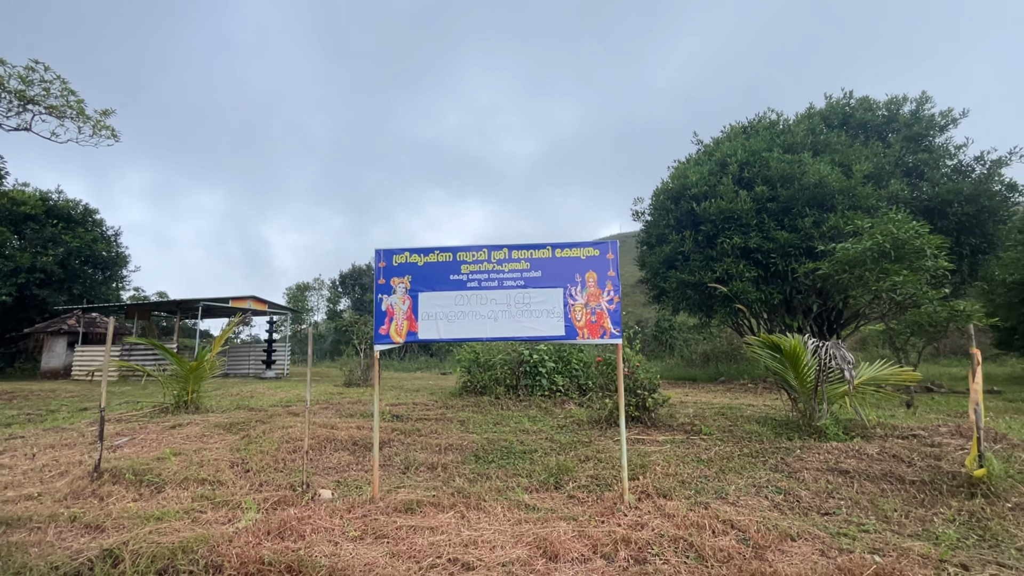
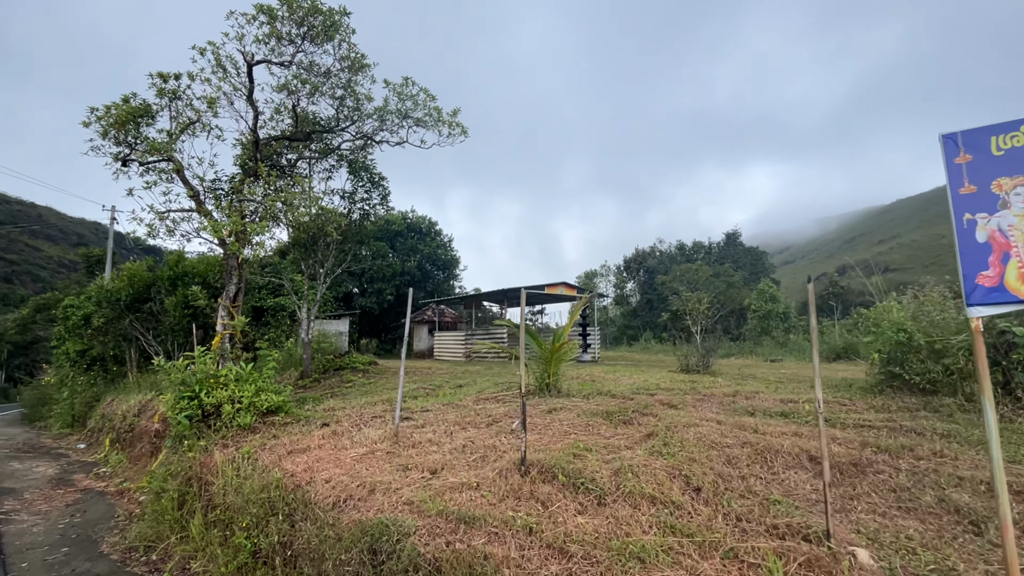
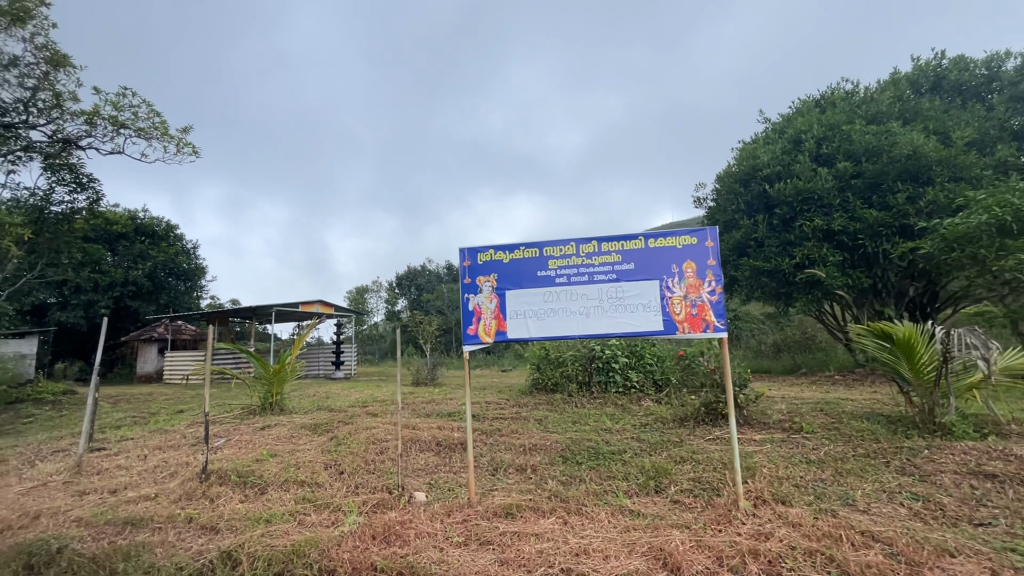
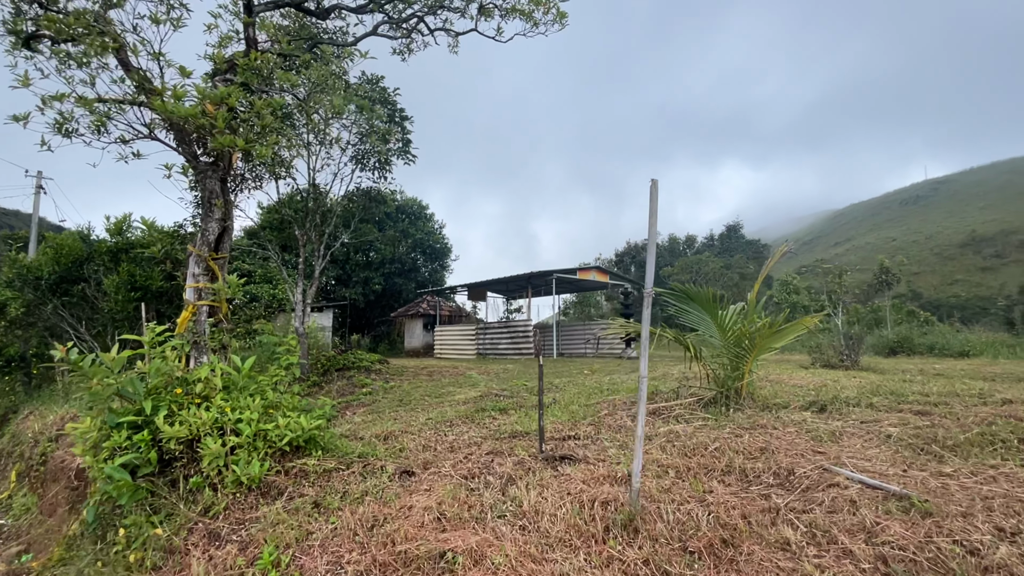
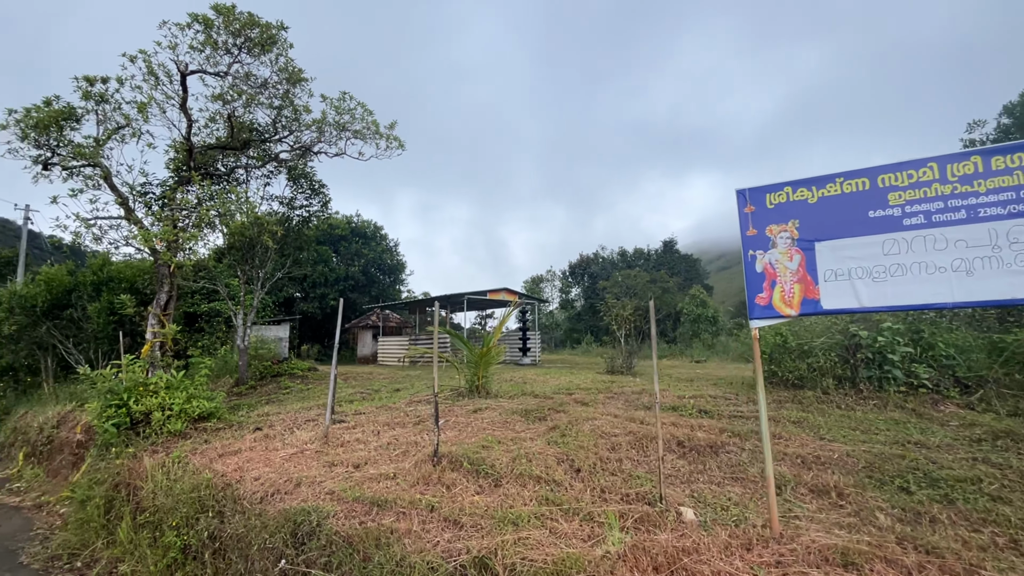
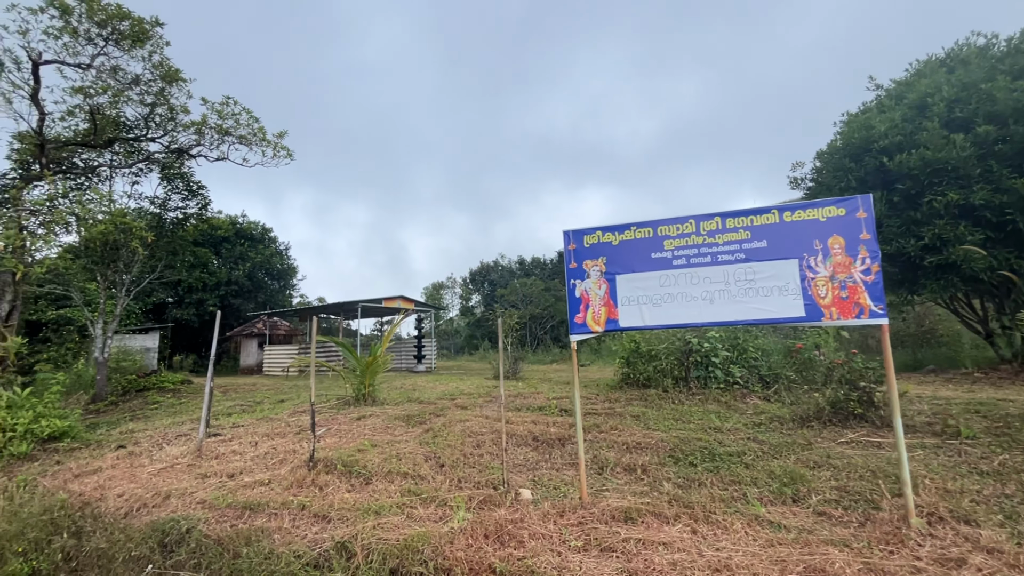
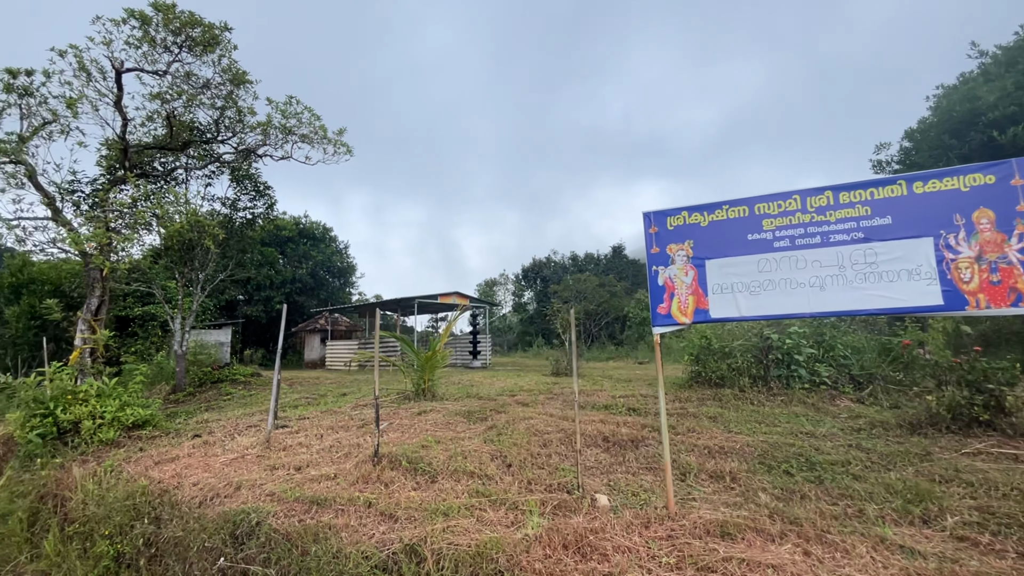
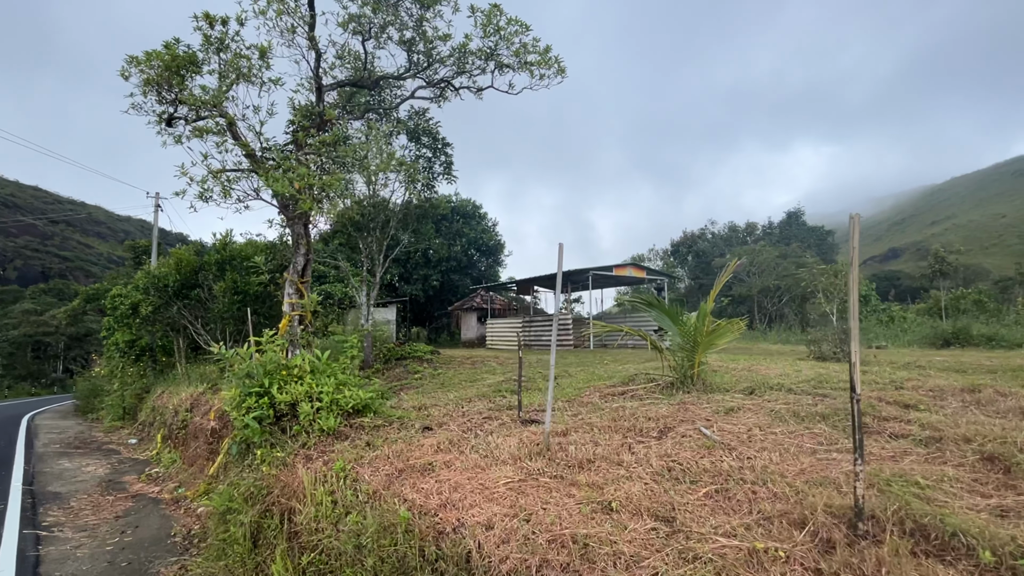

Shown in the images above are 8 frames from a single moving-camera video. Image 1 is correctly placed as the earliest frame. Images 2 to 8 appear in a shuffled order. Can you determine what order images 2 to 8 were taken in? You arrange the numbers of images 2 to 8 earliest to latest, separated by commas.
3, 6, 7, 5, 2, 8, 4
